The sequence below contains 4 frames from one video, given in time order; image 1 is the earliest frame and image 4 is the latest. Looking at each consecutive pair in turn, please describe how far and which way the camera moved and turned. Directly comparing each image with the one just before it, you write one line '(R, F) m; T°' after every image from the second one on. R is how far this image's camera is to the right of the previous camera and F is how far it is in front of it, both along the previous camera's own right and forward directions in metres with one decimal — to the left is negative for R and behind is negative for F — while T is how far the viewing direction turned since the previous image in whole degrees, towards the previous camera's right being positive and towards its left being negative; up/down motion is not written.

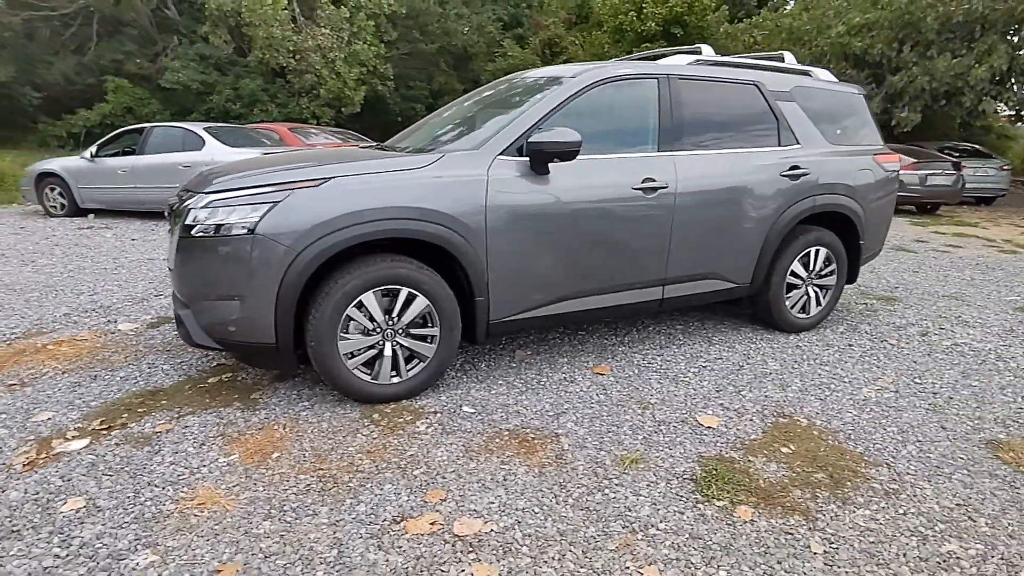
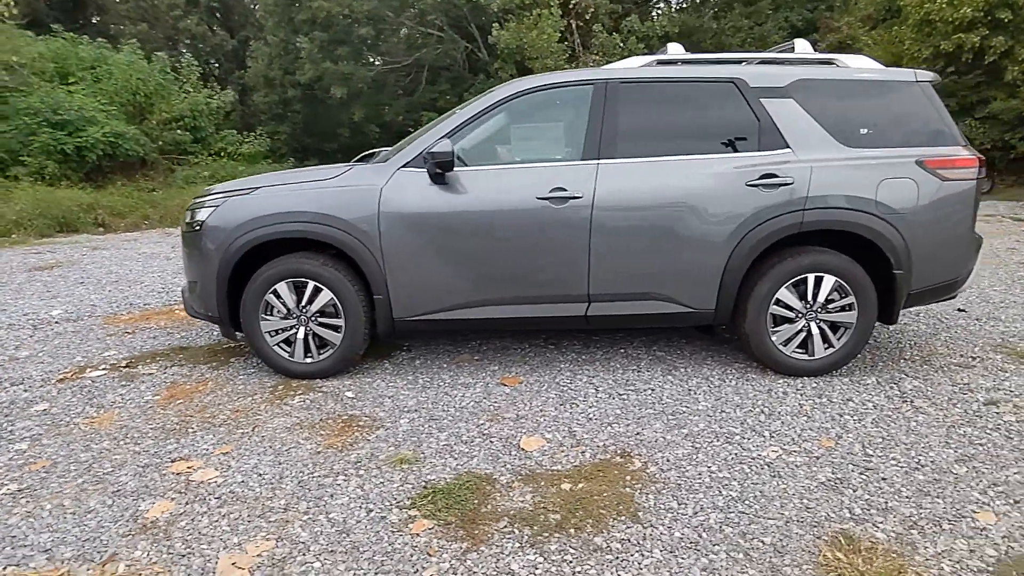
(+2.3, +0.5) m; -28°
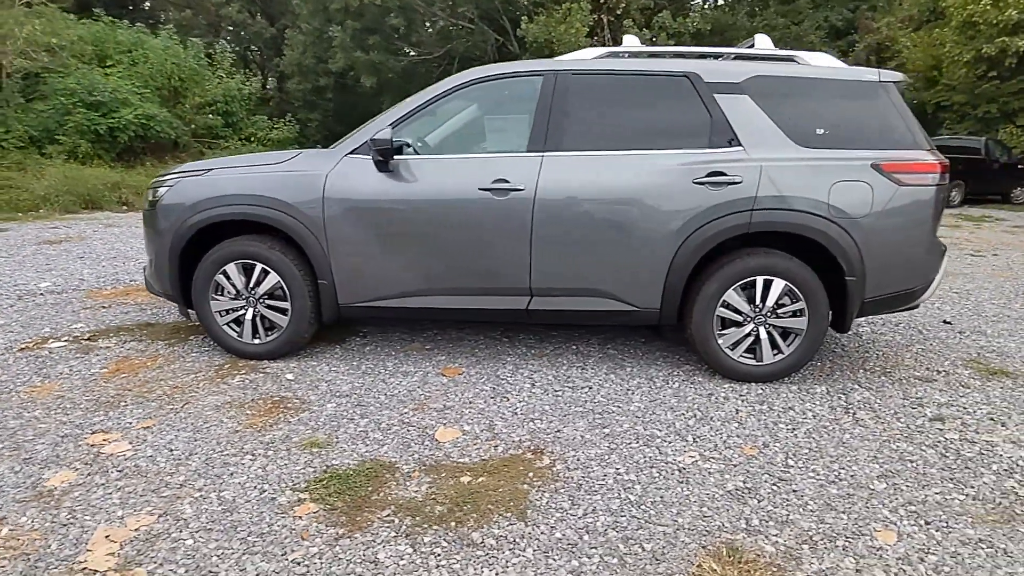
(+0.5, +0.1) m; -3°
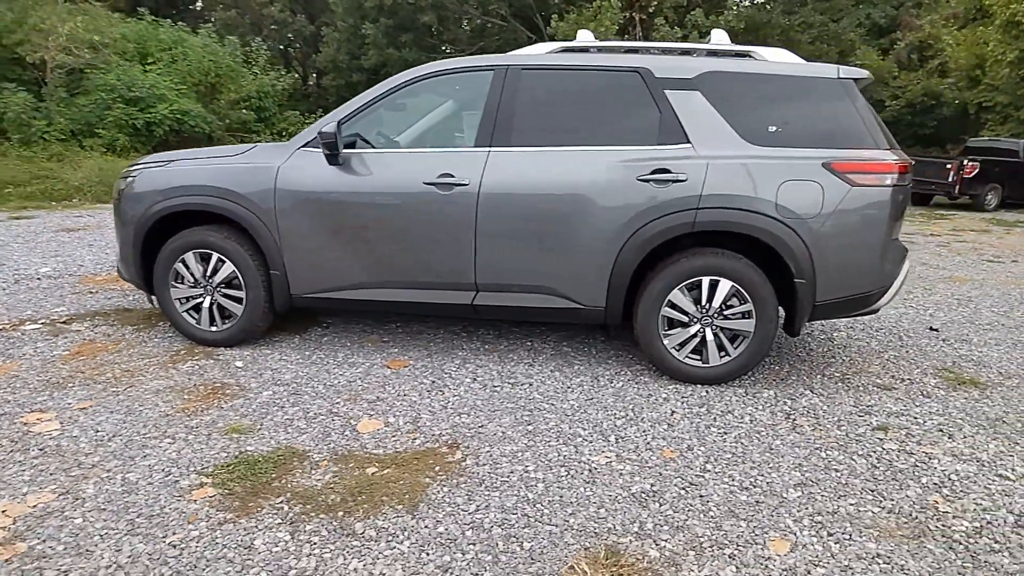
(+0.5, 0.0) m; -3°
